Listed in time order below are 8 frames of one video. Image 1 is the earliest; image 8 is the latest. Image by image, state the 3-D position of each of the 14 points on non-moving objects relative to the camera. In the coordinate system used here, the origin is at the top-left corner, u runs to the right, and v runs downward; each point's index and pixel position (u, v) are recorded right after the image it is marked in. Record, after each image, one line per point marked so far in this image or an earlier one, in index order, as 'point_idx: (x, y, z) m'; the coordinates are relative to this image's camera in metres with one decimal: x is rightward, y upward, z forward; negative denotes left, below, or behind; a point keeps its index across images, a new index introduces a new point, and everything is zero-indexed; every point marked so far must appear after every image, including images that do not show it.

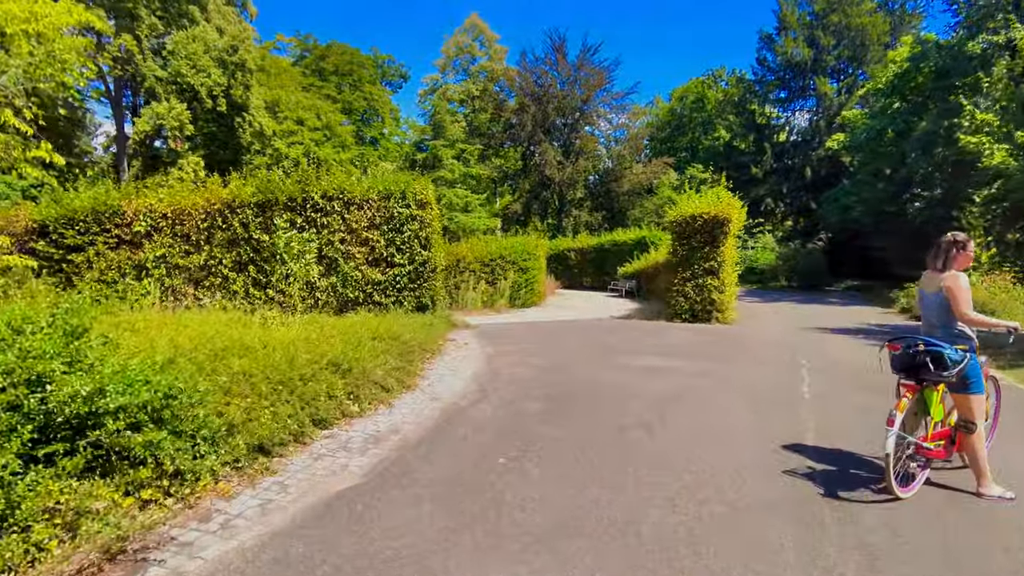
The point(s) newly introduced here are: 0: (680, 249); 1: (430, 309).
0: (+3.6, +0.8, +14.1) m
1: (-1.5, -0.4, +11.5) m
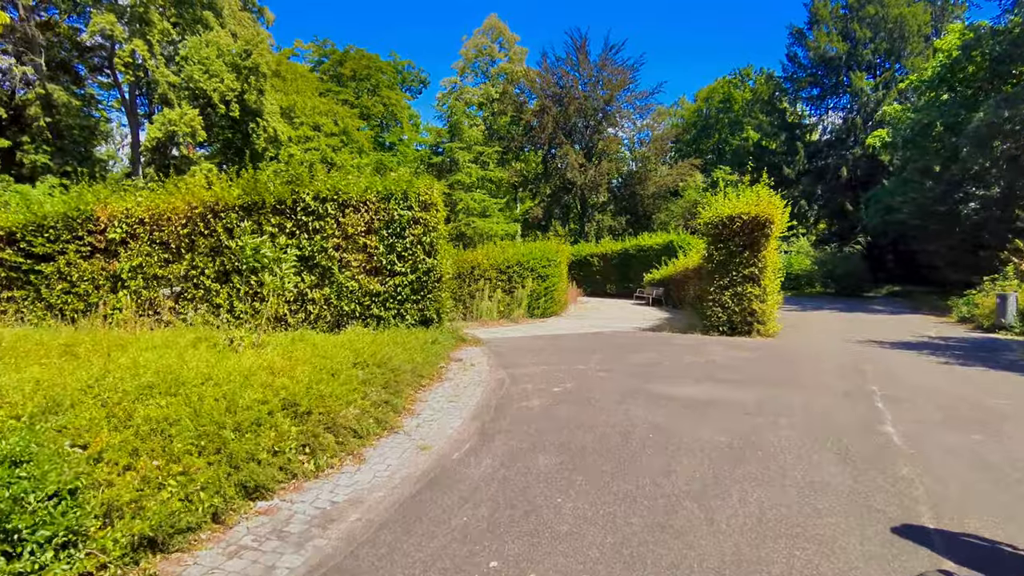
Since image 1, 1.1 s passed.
0: (+3.9, +0.7, +12.7) m
1: (-1.2, -0.6, +10.2) m
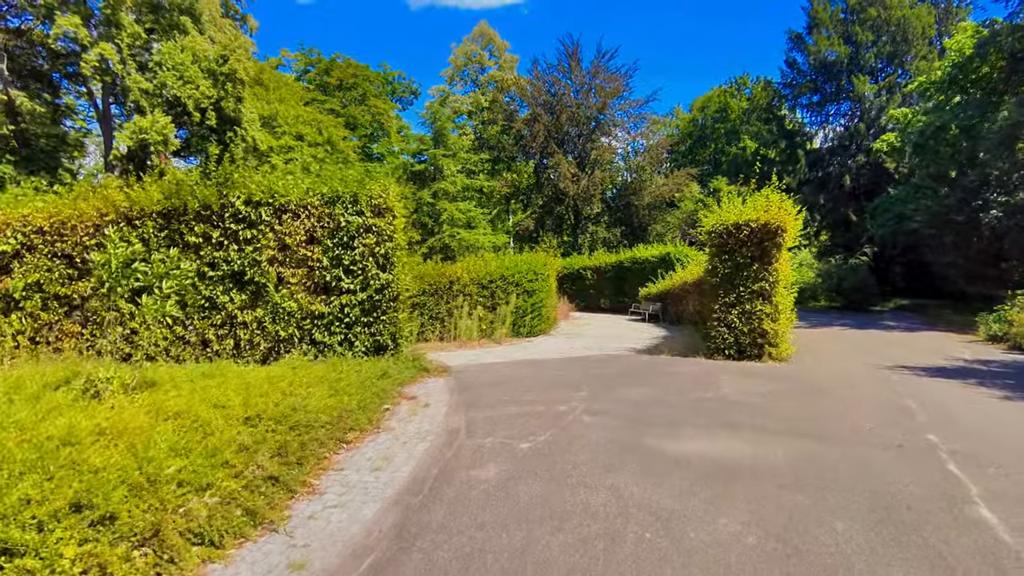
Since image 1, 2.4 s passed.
0: (+3.5, +0.4, +11.2) m
1: (-1.6, -0.8, +8.6) m
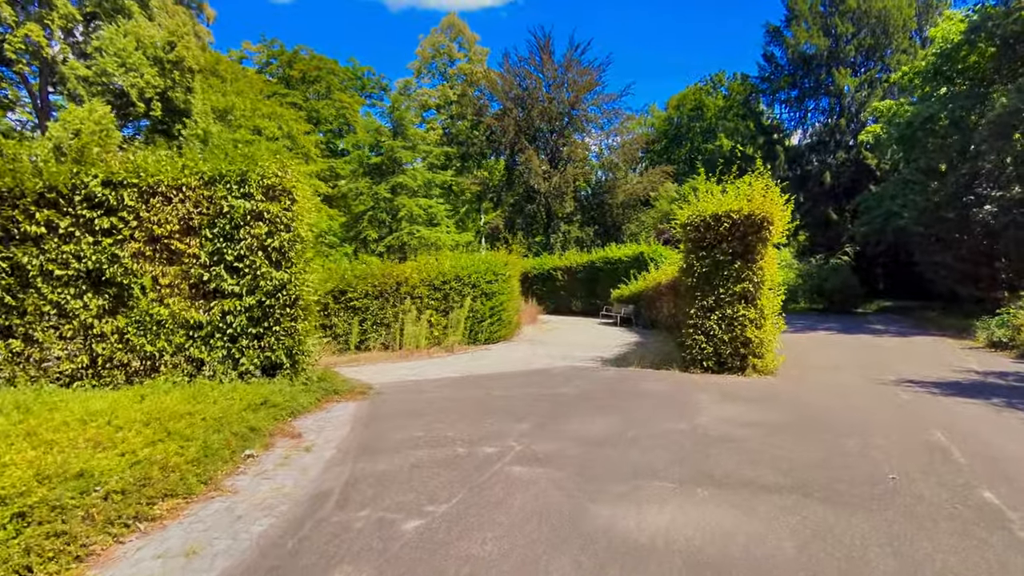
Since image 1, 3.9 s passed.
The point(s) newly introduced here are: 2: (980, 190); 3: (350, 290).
0: (+2.7, +0.4, +9.6) m
1: (-2.4, -0.9, +6.9) m
2: (+12.9, +2.7, +18.1) m
3: (-3.3, 0.0, +13.4) m
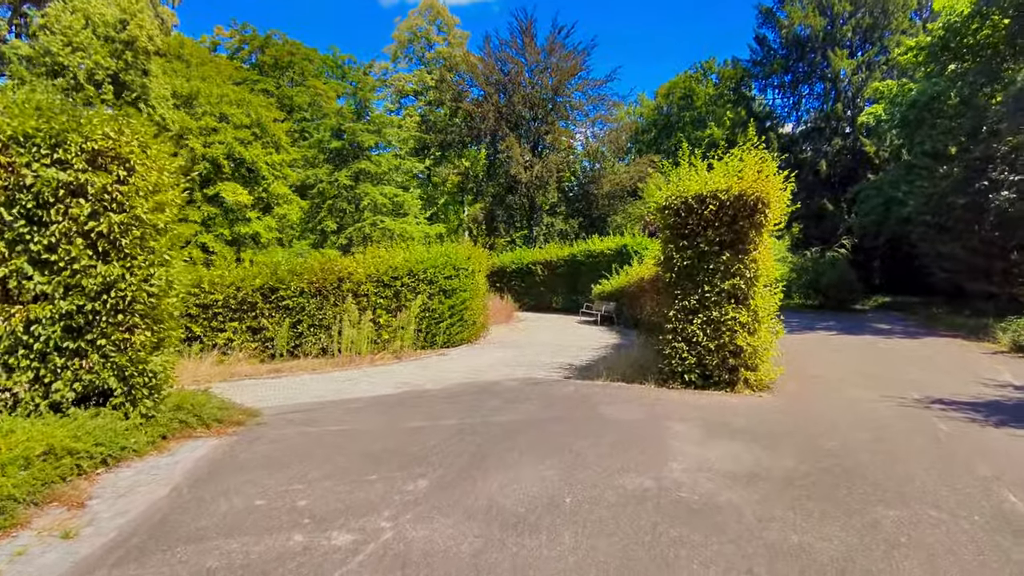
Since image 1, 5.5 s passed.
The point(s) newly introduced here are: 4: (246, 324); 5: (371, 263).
0: (+2.0, +0.4, +7.9) m
1: (-3.0, -0.8, +5.2) m
2: (+12.1, +2.8, +16.5) m
3: (-4.1, 0.0, +11.6) m
4: (-4.7, -0.6, +11.5) m
5: (-2.7, +0.5, +12.4) m
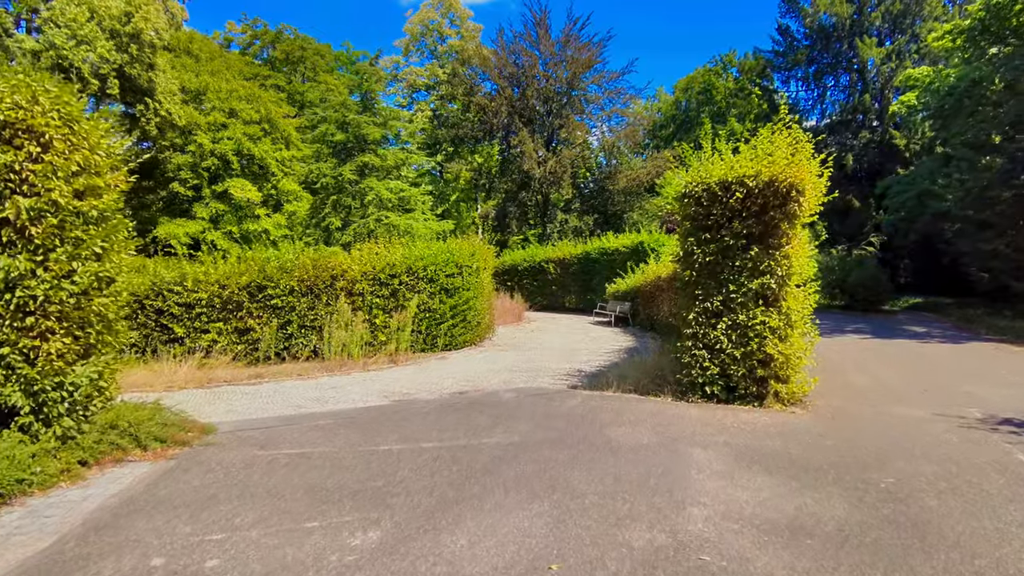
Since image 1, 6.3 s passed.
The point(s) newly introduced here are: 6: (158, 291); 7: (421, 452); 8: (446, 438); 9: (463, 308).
0: (+2.0, +0.4, +7.0) m
1: (-3.1, -0.8, +4.4) m
2: (+12.3, +2.8, +15.3) m
3: (-4.0, 0.0, +10.8) m
4: (-4.6, -0.6, +10.7) m
5: (-2.6, +0.5, +11.6) m
6: (-5.7, -0.1, +10.6) m
7: (-0.7, -1.2, +4.8) m
8: (-0.5, -1.2, +5.2) m
9: (-1.0, -0.4, +12.6) m
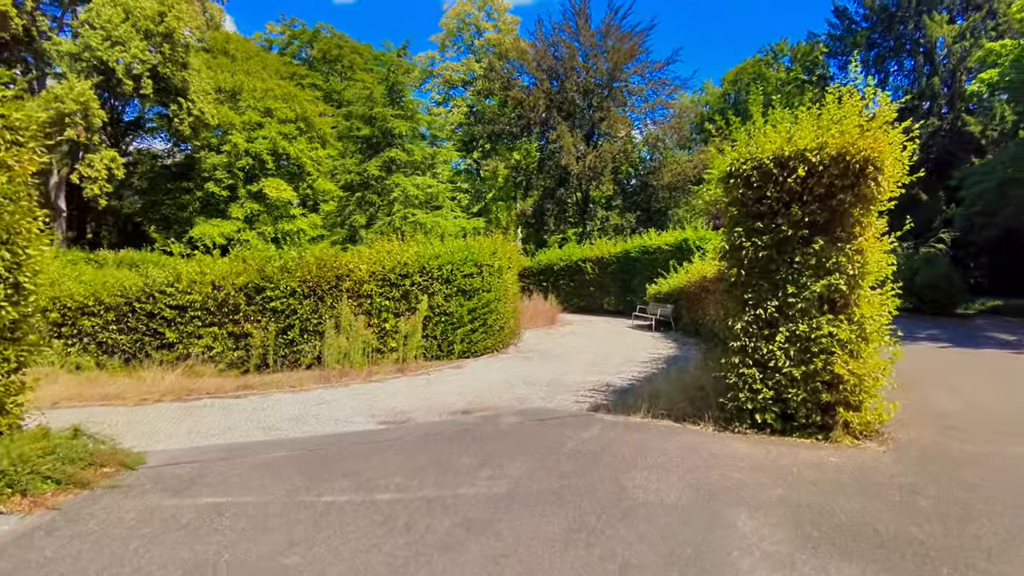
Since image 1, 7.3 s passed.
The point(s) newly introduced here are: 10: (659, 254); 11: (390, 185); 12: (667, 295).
0: (+2.0, +0.4, +5.7) m
1: (-3.3, -0.9, +3.4) m
2: (+12.9, +2.8, +13.2) m
3: (-3.7, 0.0, +9.9) m
4: (-4.3, -0.6, +9.9) m
5: (-2.2, +0.5, +10.5) m
6: (-5.4, -0.1, +9.8) m
7: (-0.8, -1.2, +3.7) m
8: (-0.6, -1.2, +4.0) m
9: (-0.5, -0.4, +11.5) m
10: (+4.5, +1.1, +20.1) m
11: (-3.7, +3.1, +19.9) m
12: (+4.0, -0.2, +17.1) m
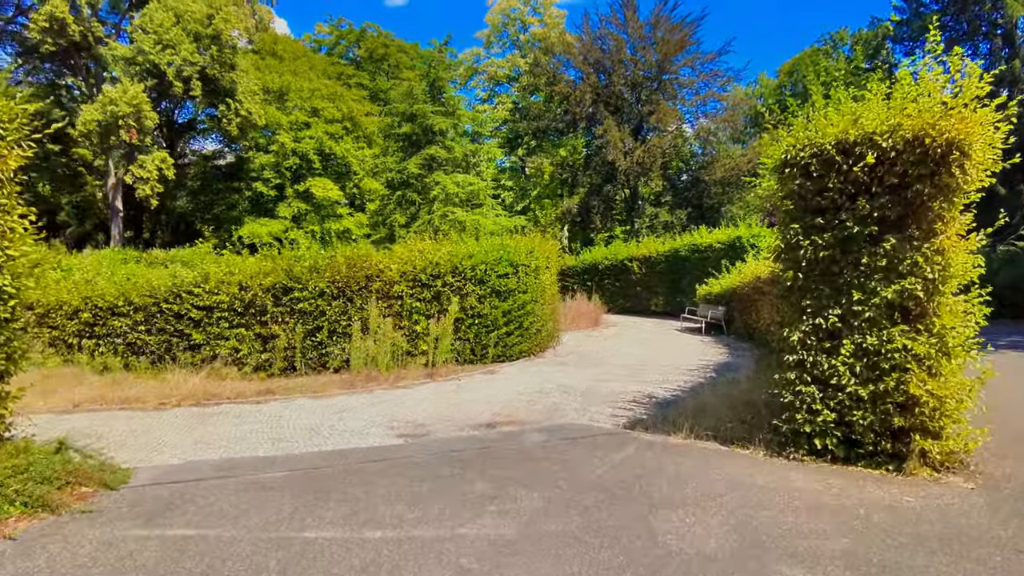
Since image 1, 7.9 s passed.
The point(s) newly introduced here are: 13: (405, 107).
0: (+2.2, +0.3, +5.0) m
1: (-3.2, -0.9, +3.1) m
2: (+13.6, +2.7, +11.6) m
3: (-3.2, 0.0, +9.6) m
4: (-3.8, -0.6, +9.6) m
5: (-1.6, +0.5, +10.1) m
6: (-4.9, -0.1, +9.6) m
7: (-0.7, -1.2, +3.2) m
8: (-0.6, -1.2, +3.5) m
9: (+0.1, -0.4, +11.0) m
10: (+5.8, +1.1, +19.2) m
11: (-2.4, +3.1, +19.5) m
12: (+5.1, -0.2, +16.2) m
13: (-3.3, +5.6, +20.0) m
